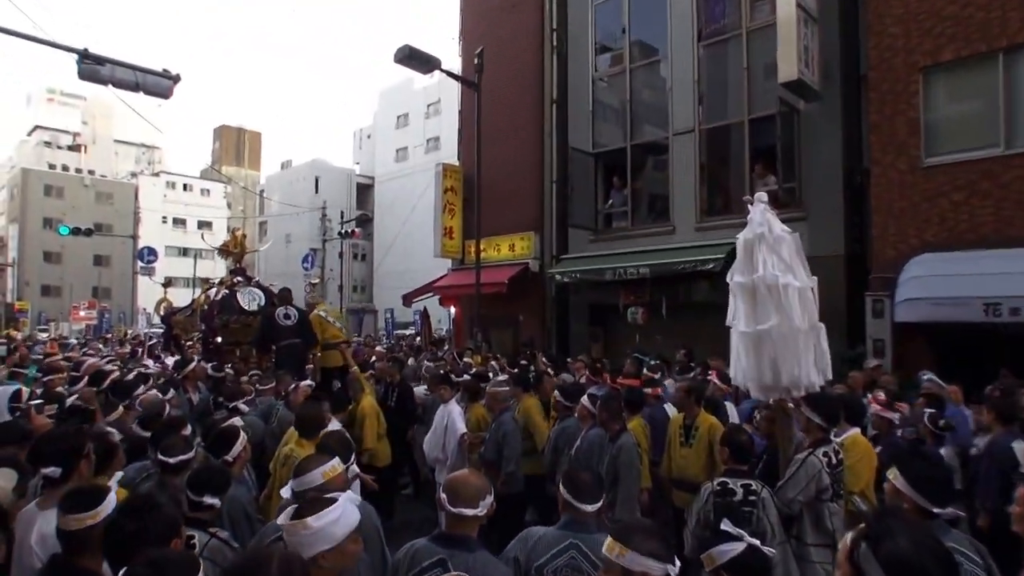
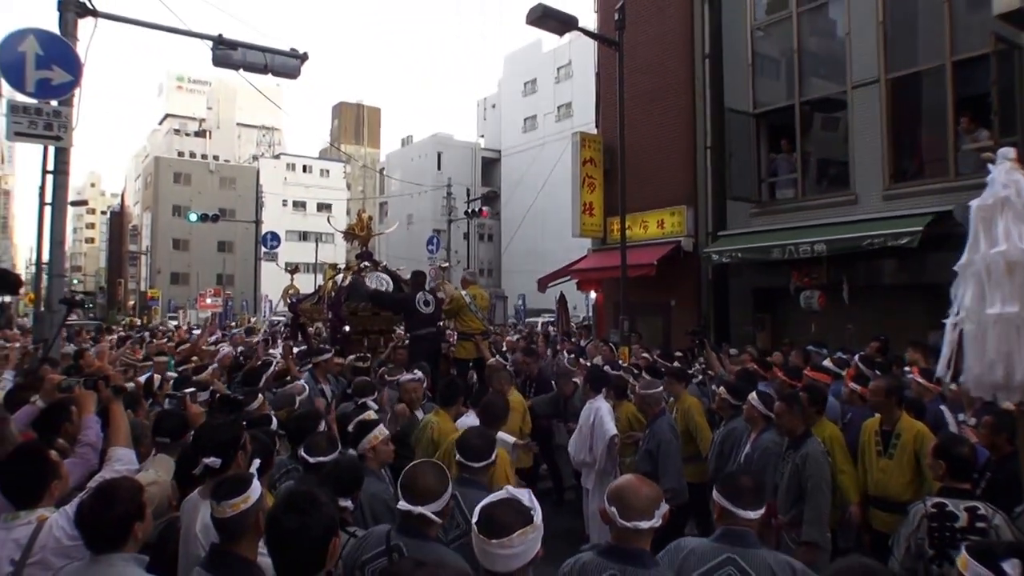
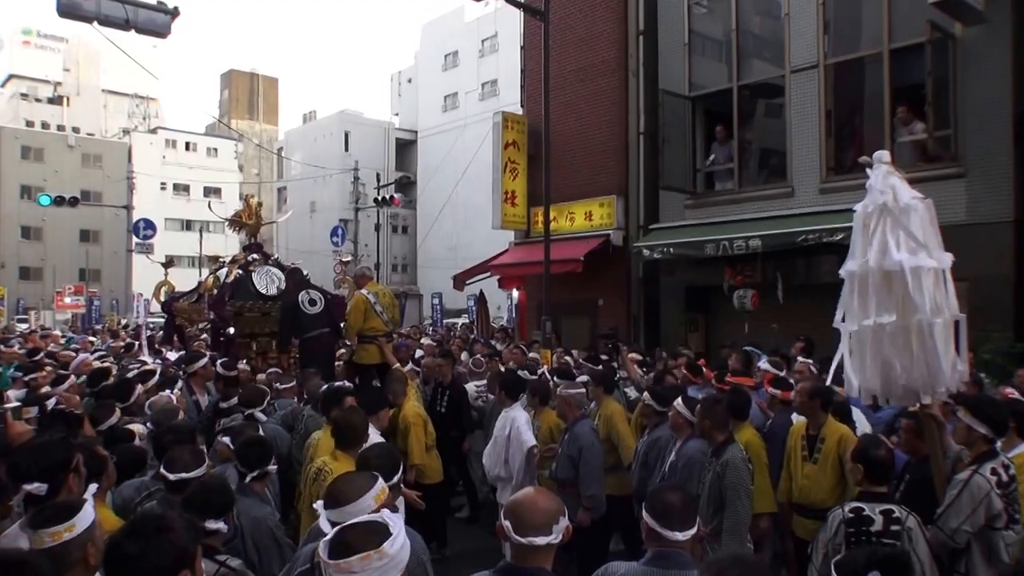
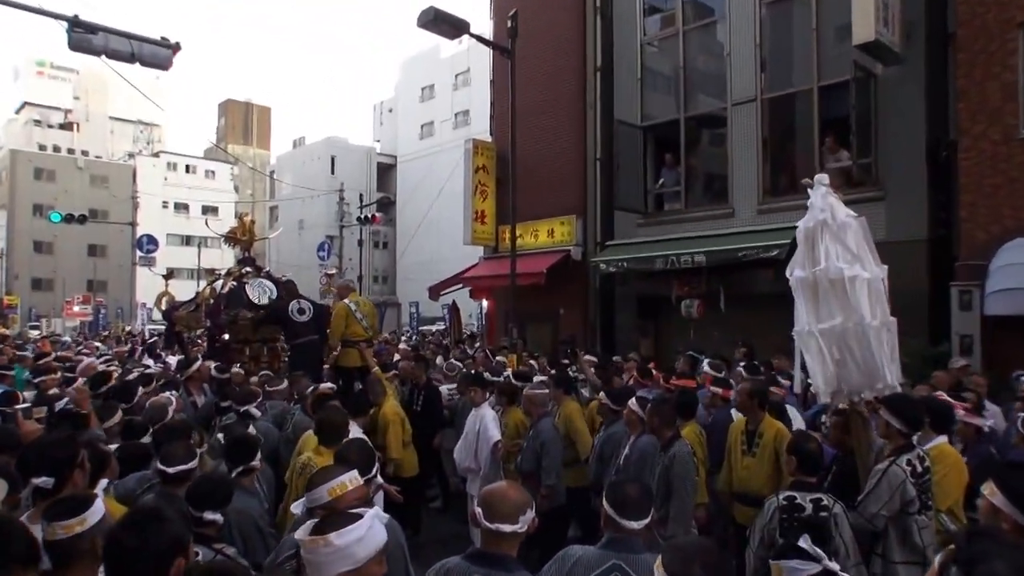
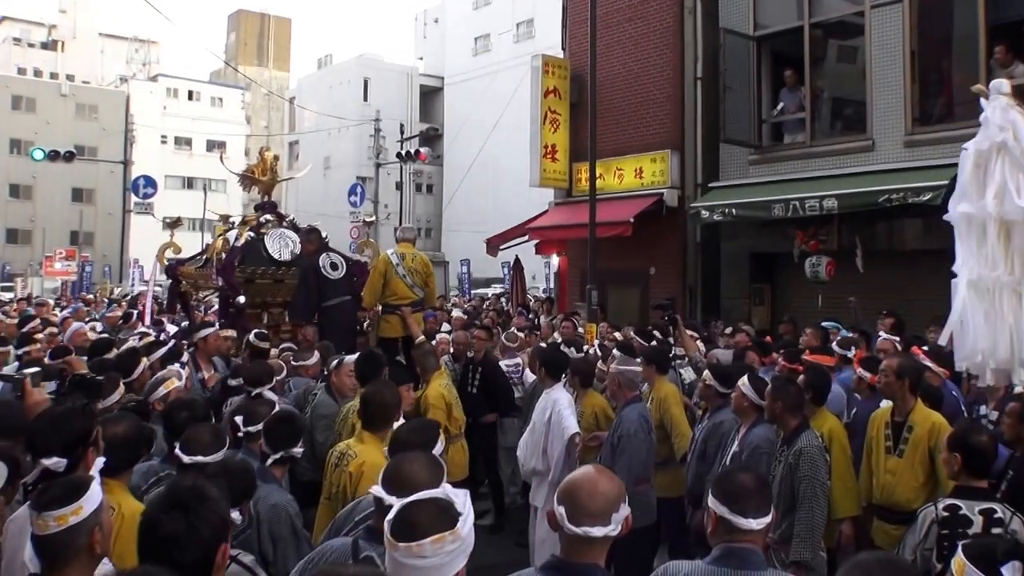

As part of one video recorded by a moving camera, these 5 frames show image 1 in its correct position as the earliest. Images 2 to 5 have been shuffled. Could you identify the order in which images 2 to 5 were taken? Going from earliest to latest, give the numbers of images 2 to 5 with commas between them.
4, 3, 5, 2
